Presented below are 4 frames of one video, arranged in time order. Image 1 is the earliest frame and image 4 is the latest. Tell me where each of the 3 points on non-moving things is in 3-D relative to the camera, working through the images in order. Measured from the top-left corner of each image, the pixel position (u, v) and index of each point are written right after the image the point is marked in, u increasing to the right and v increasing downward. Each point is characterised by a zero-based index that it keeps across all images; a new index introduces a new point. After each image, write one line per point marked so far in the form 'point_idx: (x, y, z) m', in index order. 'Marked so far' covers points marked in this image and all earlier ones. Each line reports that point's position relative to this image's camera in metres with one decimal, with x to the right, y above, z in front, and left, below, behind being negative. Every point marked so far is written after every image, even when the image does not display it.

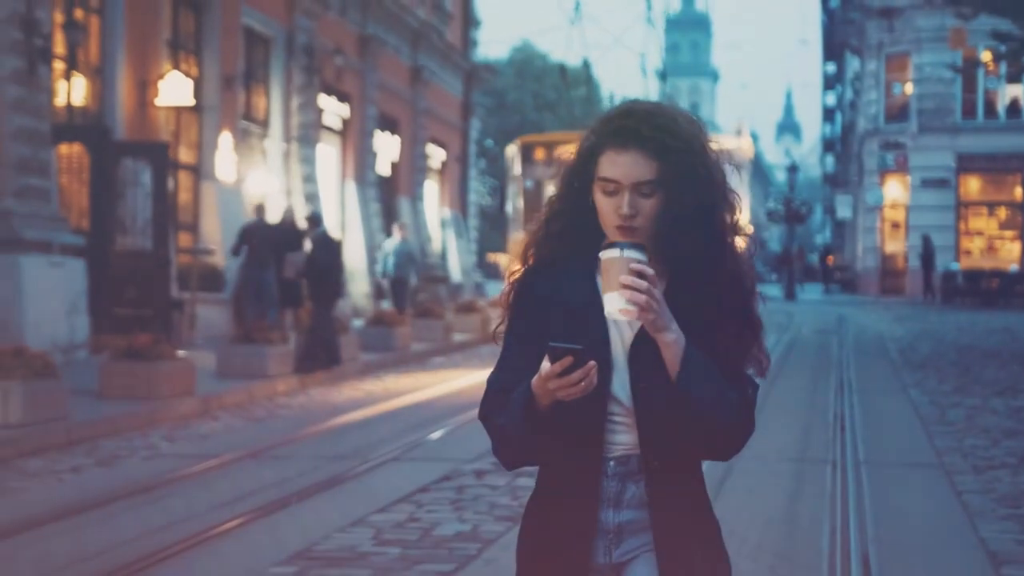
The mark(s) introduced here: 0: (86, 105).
0: (-5.5, +2.4, +16.5) m
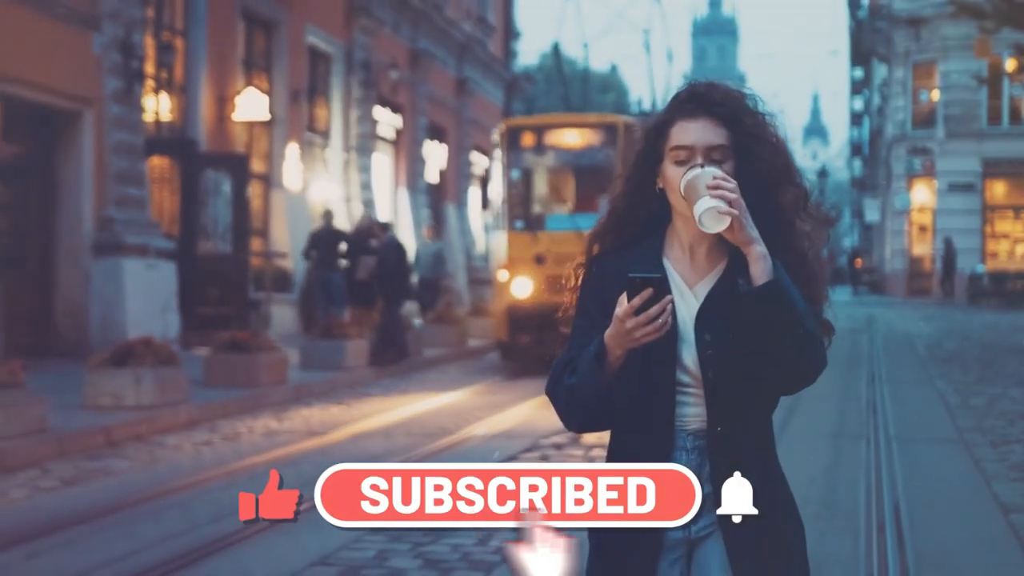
0: (-4.8, +2.4, +17.9) m
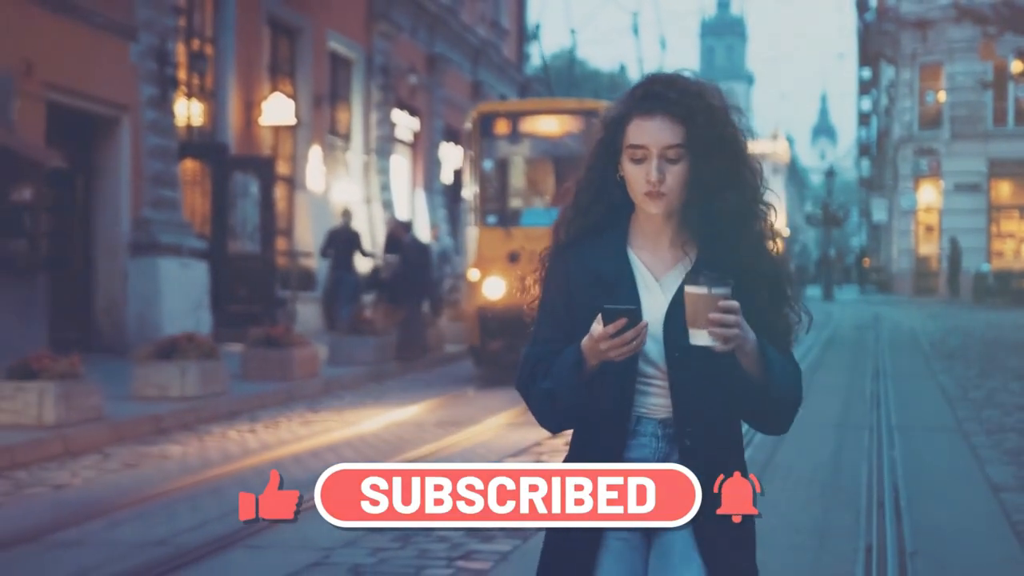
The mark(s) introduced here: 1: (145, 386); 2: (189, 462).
0: (-4.5, +2.4, +18.6) m
1: (-3.4, -0.9, +11.8) m
2: (-2.4, -1.3, +9.5) m
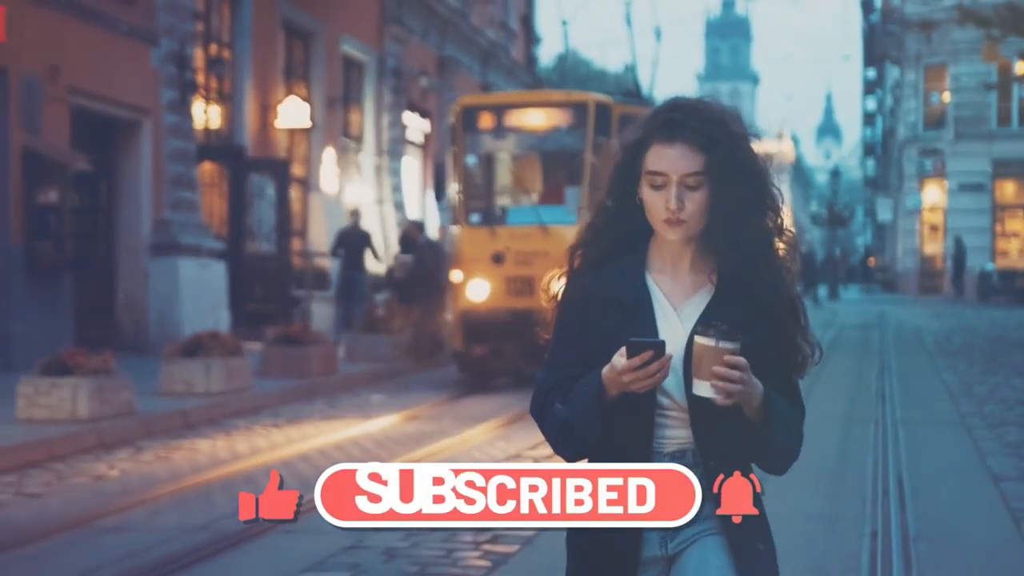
0: (-4.4, +2.4, +18.9) m
1: (-3.3, -0.9, +12.2) m
2: (-2.3, -1.3, +9.9) m
